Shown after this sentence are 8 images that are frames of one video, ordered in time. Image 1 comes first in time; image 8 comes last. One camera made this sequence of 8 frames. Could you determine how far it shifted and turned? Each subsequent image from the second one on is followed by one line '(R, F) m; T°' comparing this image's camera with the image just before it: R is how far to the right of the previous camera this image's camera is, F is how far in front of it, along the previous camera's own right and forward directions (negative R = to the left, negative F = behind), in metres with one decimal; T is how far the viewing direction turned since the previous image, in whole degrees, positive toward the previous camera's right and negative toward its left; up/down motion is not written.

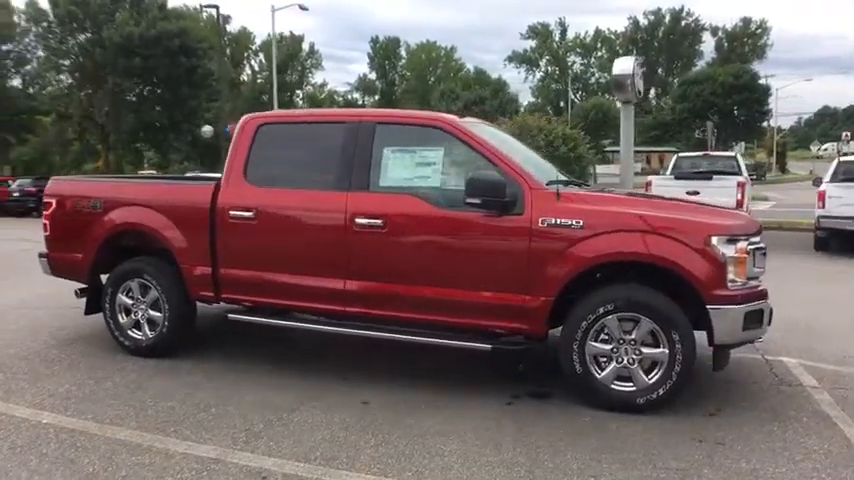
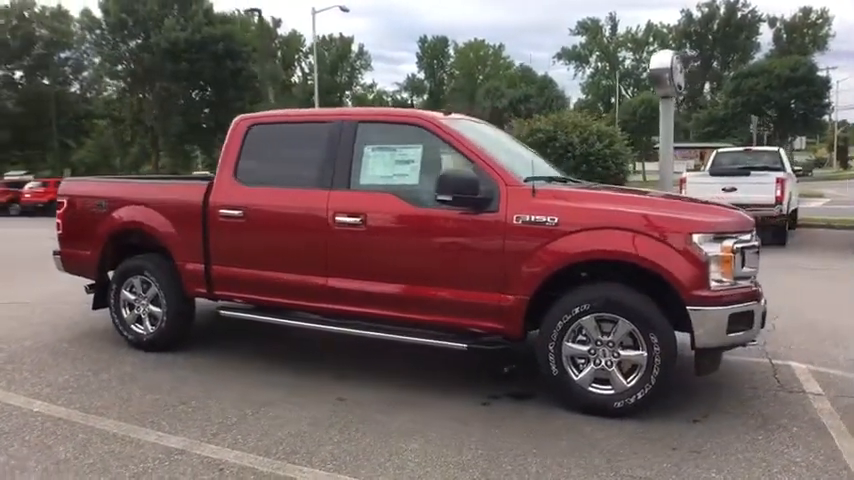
(+0.6, +0.1) m; -5°
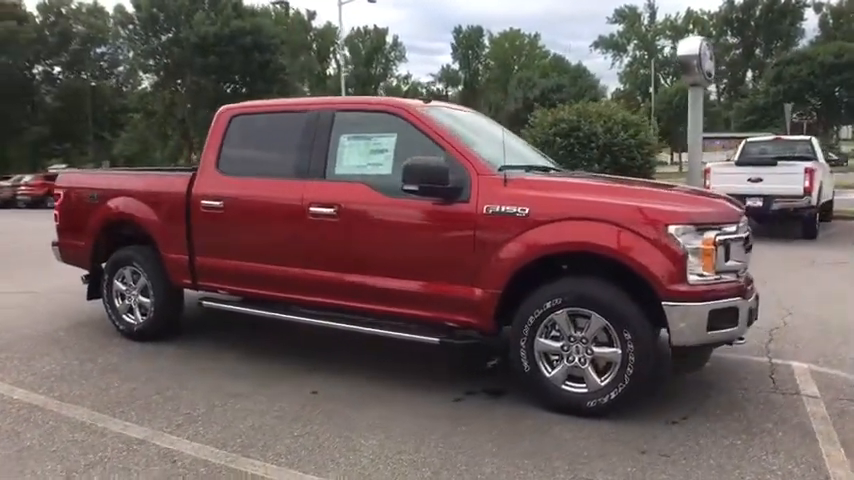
(+0.5, +0.1) m; -4°
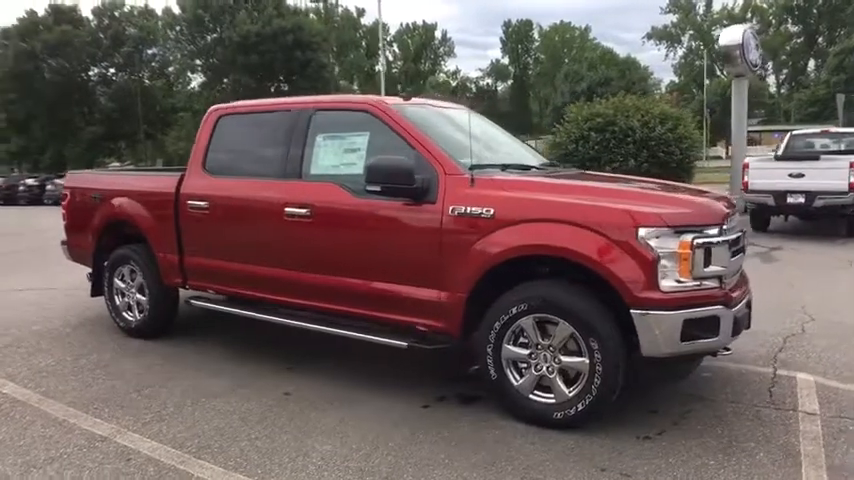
(+0.6, +0.2) m; -5°
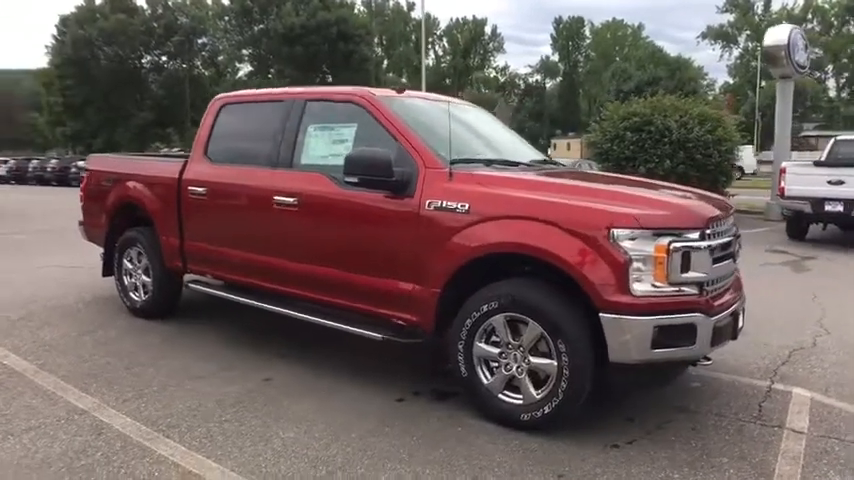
(+0.5, 0.0) m; -4°
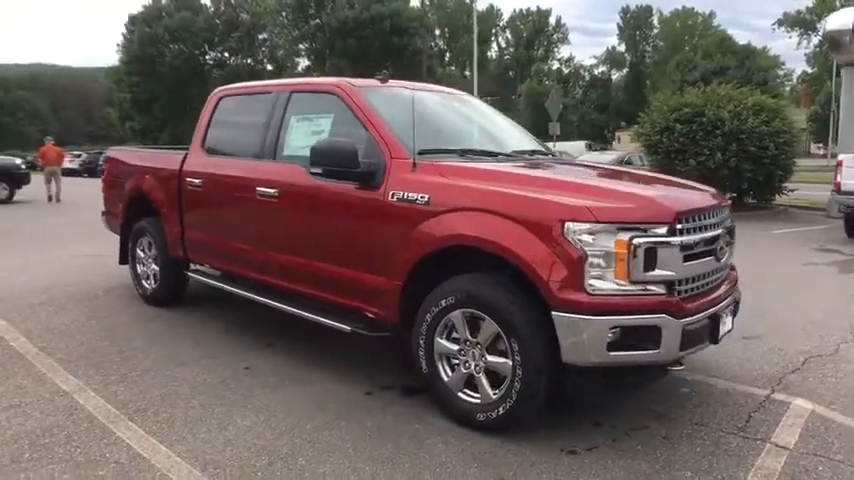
(+0.7, +0.1) m; -6°
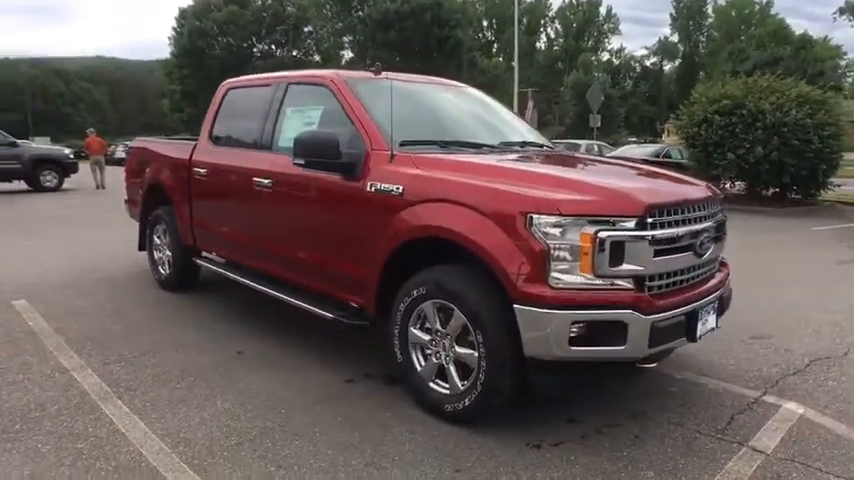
(+0.5, 0.0) m; -5°
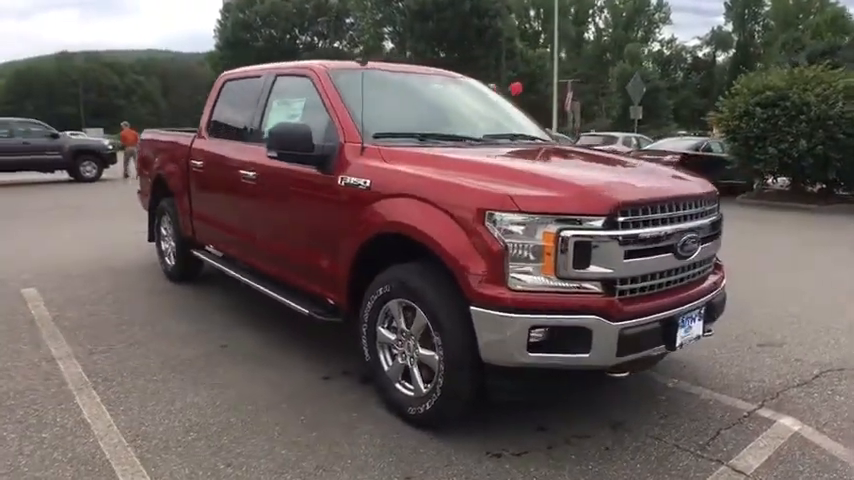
(+0.5, +0.2) m; -4°
